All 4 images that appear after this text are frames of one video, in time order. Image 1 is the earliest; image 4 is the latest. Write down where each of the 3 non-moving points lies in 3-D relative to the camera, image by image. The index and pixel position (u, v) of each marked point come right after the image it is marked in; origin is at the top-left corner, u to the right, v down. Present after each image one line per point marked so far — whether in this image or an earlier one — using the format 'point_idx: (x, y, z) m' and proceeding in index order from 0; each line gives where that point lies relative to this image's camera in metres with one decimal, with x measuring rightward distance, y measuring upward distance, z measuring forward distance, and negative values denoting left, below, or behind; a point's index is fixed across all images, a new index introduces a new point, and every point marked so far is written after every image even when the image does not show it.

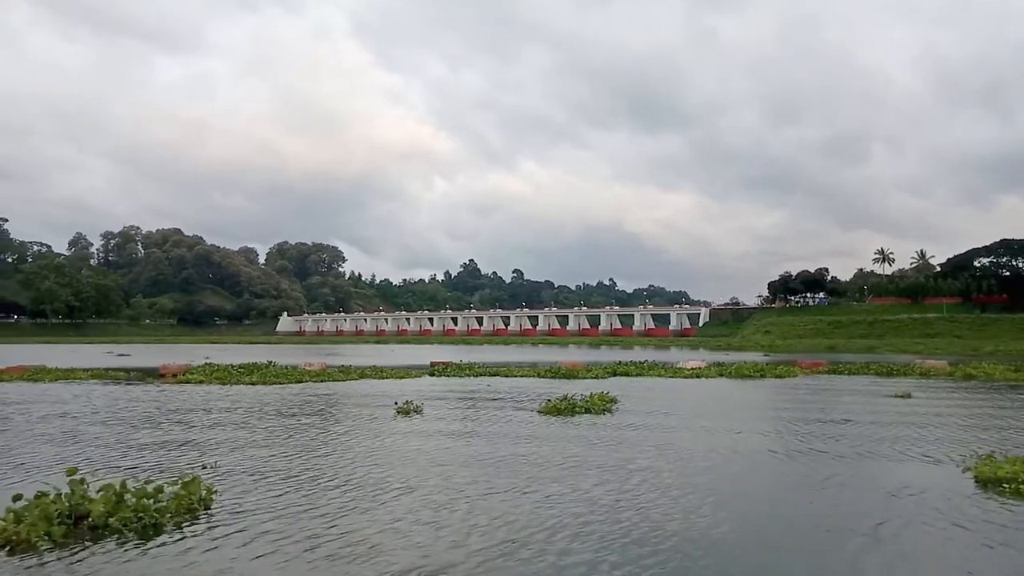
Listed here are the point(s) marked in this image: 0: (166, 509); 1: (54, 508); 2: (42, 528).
0: (-5.4, -3.4, +11.7) m
1: (-6.6, -3.2, +10.9) m
2: (-6.5, -3.4, +10.4) m
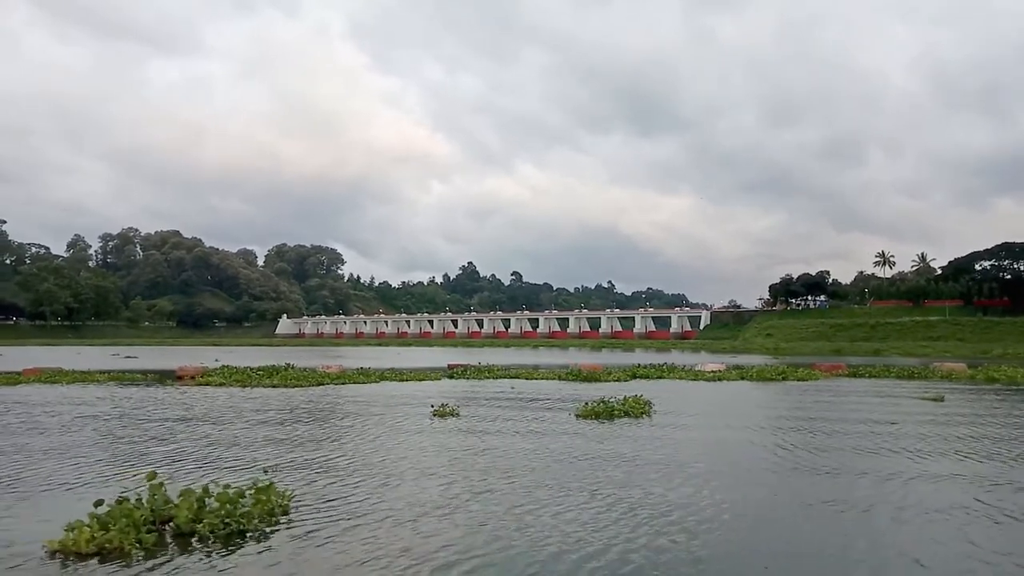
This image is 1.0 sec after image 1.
0: (-4.0, -3.4, +11.4) m
1: (-5.3, -3.2, +10.6) m
2: (-5.2, -3.3, +10.1) m
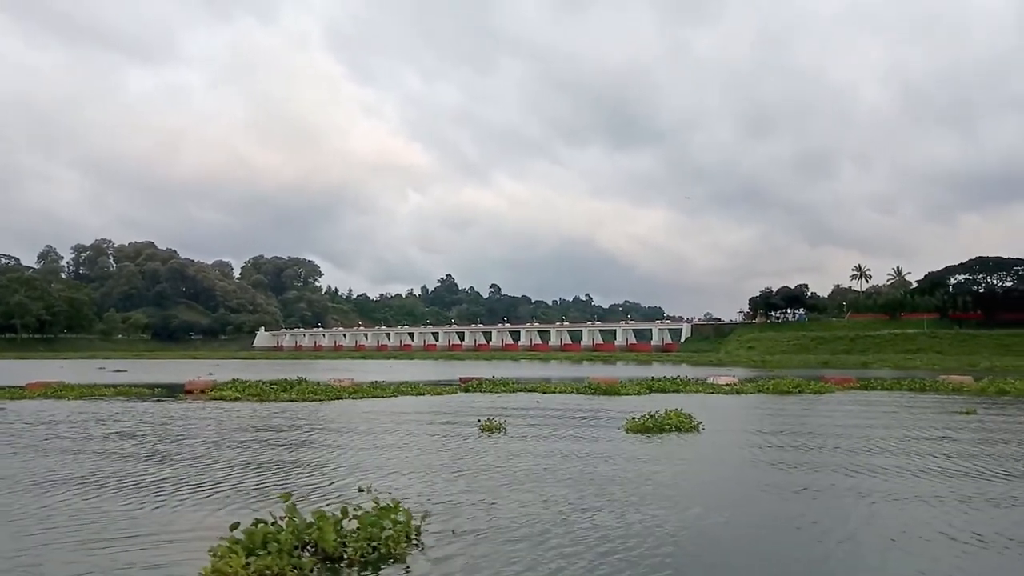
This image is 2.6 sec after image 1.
0: (-1.8, -3.6, +11.0) m
1: (-3.1, -3.4, +10.2) m
2: (-3.0, -3.5, +9.7) m
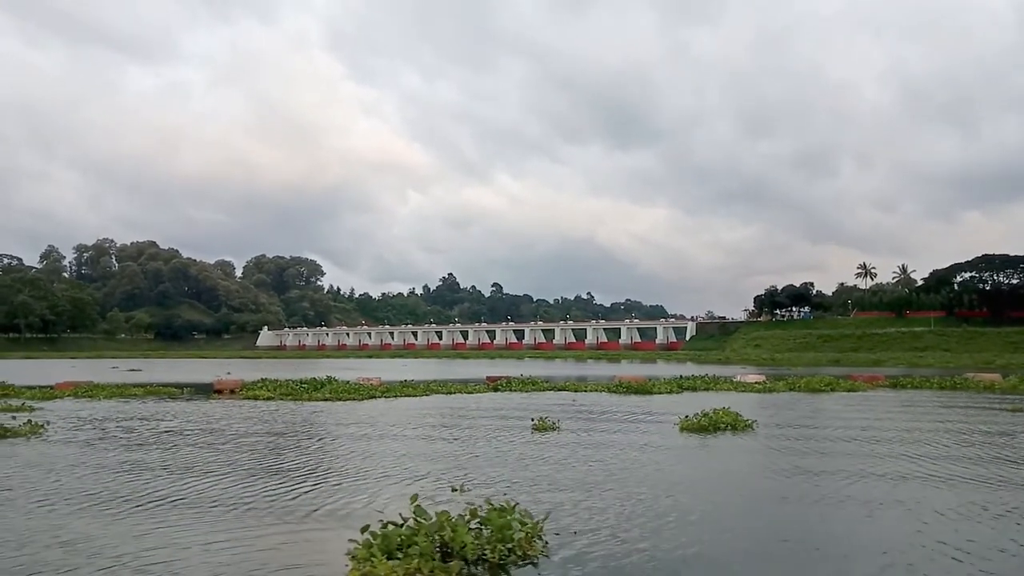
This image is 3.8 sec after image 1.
0: (0.0, -3.6, +10.8) m
1: (-1.2, -3.3, +10.0) m
2: (-1.1, -3.5, +9.5) m
